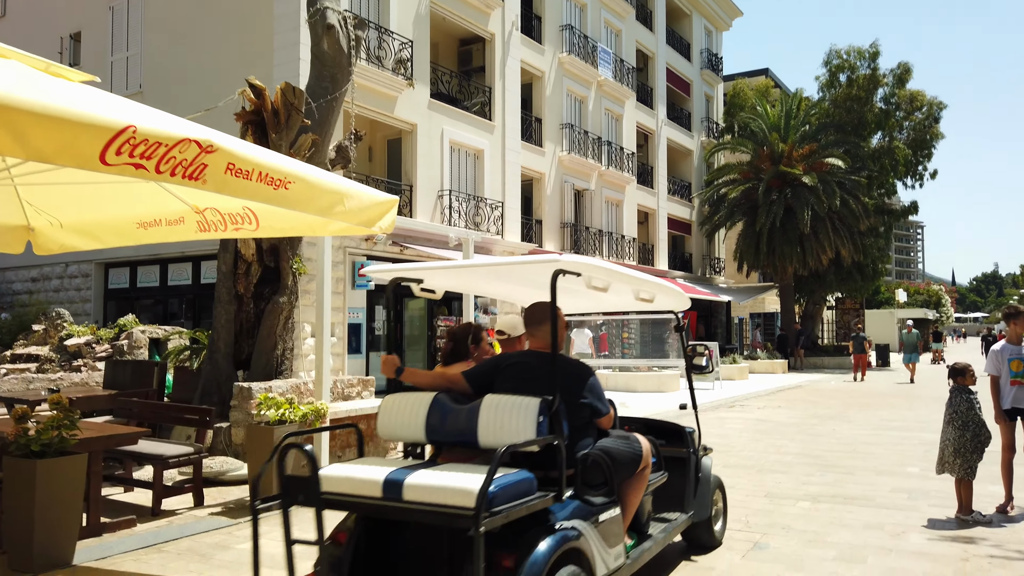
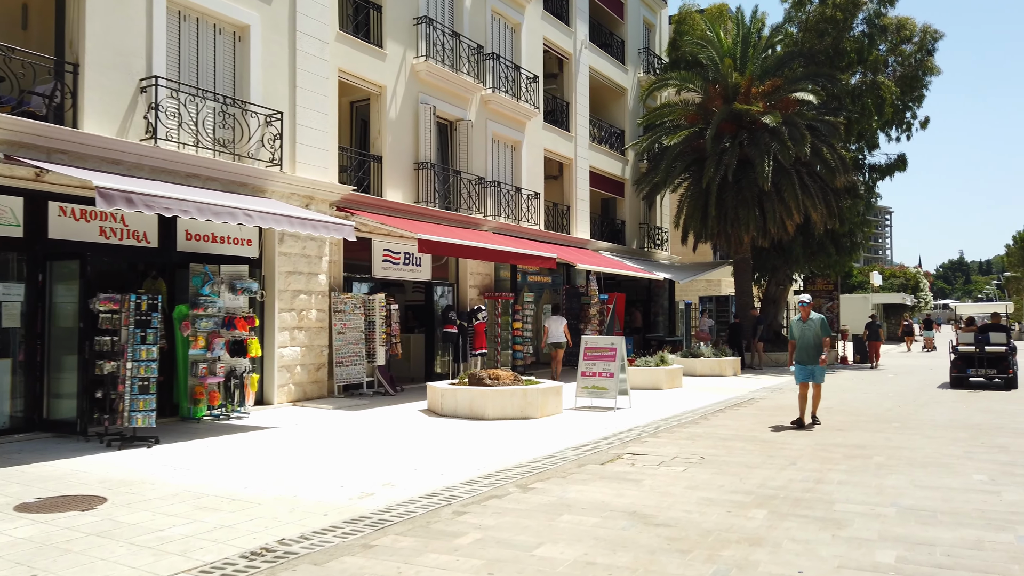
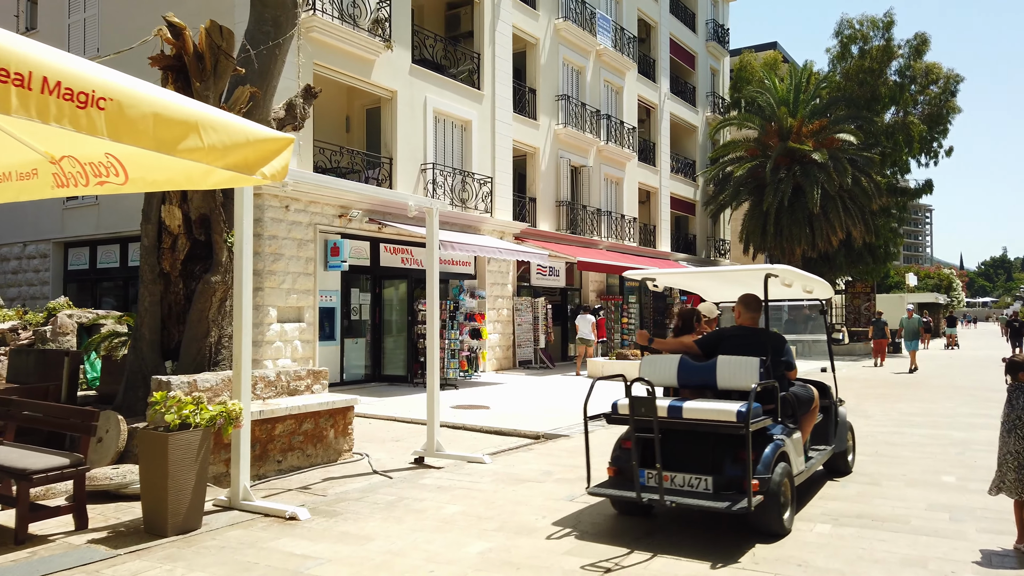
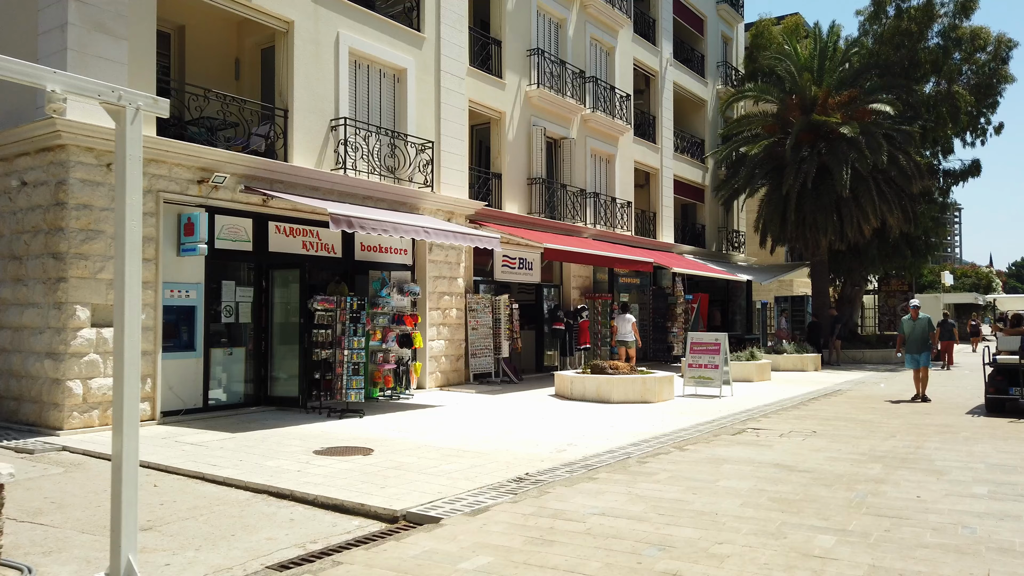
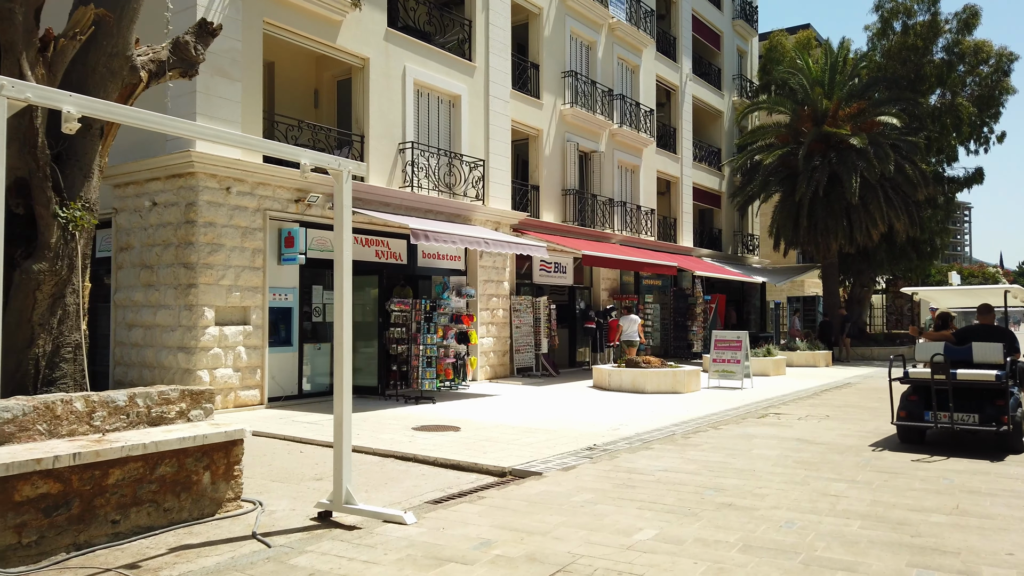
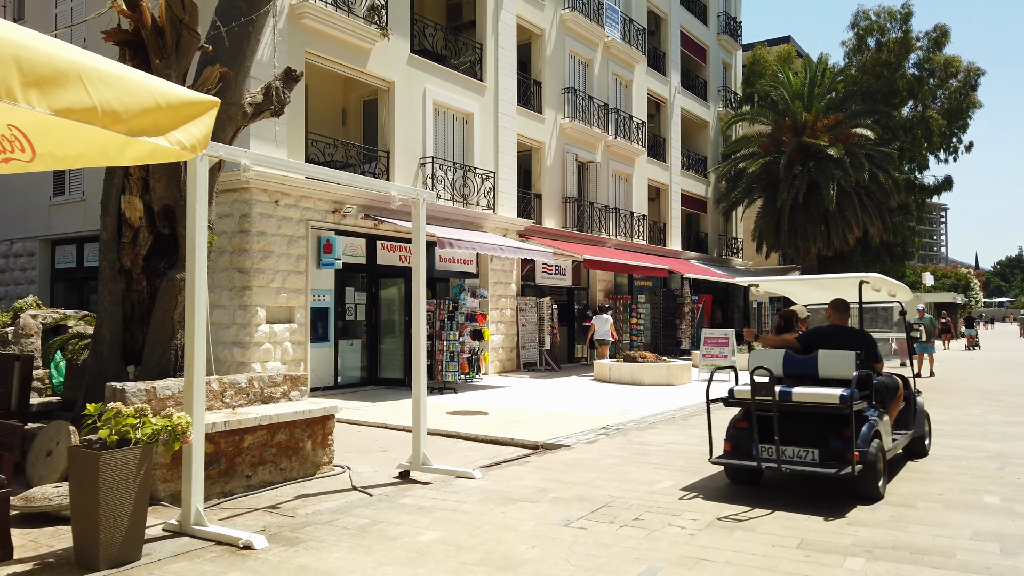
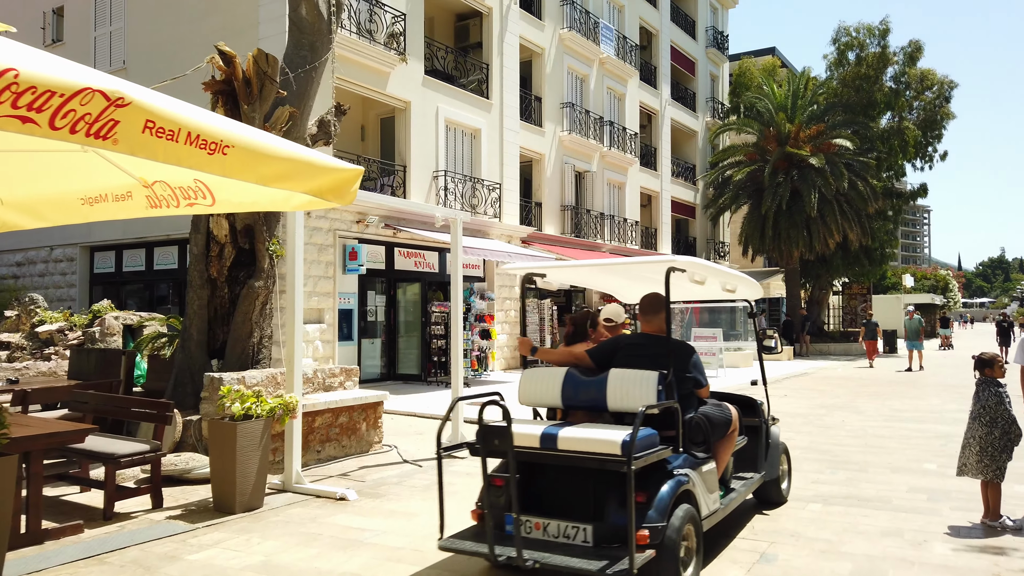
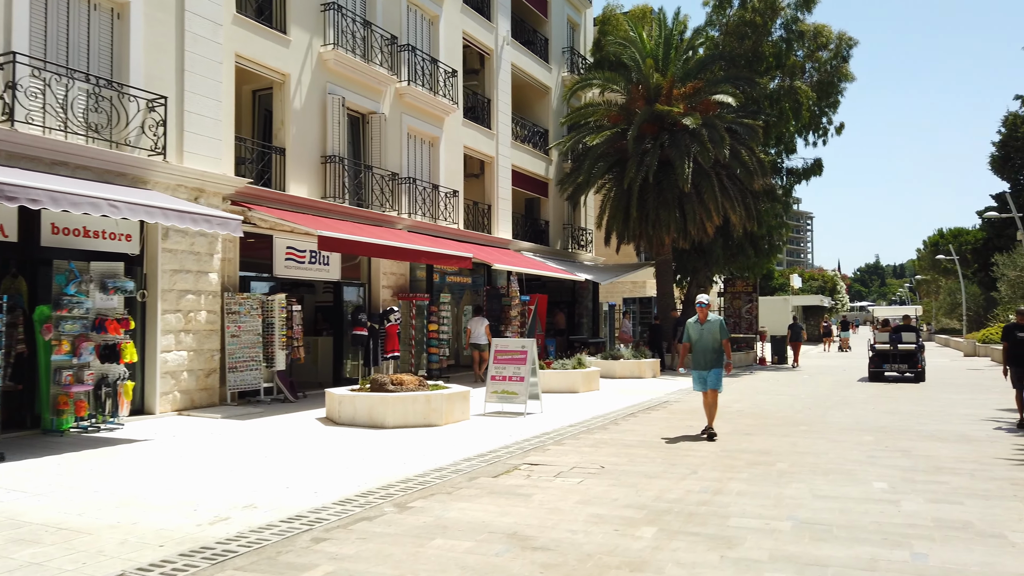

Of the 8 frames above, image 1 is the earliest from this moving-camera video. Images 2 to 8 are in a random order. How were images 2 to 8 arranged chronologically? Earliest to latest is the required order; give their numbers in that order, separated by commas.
7, 3, 6, 5, 4, 2, 8
